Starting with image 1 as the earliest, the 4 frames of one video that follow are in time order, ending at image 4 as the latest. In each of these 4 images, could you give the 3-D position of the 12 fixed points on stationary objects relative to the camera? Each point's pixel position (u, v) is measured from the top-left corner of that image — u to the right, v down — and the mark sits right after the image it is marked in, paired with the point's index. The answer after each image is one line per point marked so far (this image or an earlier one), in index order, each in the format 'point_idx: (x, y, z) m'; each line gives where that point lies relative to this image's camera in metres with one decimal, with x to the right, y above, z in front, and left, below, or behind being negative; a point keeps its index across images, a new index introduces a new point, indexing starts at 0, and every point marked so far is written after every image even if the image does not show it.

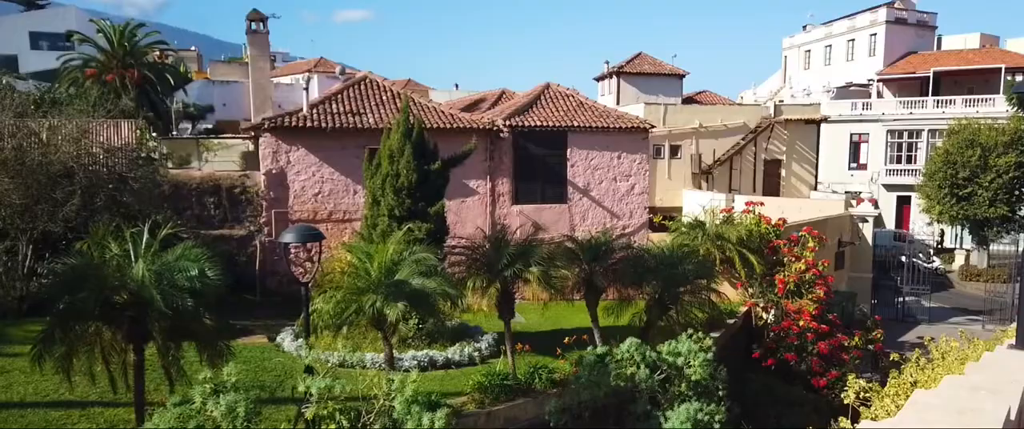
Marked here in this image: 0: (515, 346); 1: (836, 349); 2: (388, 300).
0: (-0.1, -2.4, +13.9) m
1: (+7.2, -2.9, +16.6) m
2: (-1.5, -1.0, +9.1) m
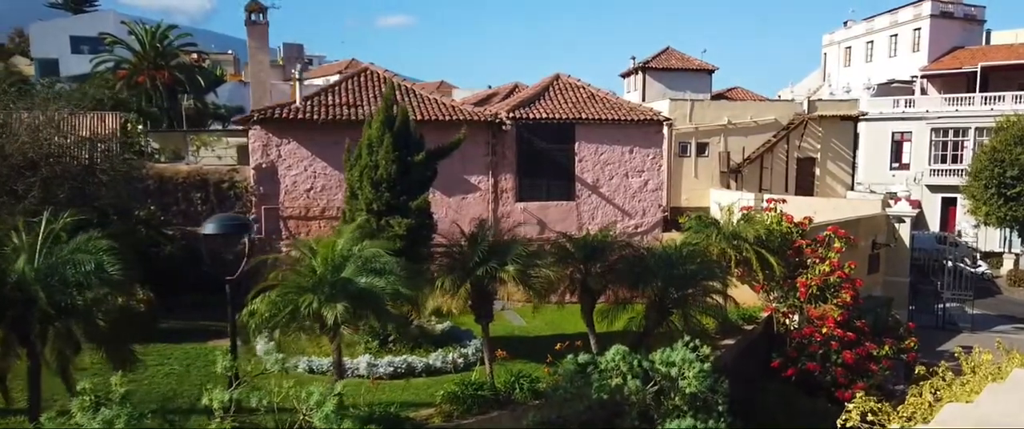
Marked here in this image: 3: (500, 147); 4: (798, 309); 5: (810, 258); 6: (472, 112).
0: (-0.3, -2.3, +12.8) m
1: (+7.1, -2.9, +15.1) m
2: (-2.0, -0.9, +8.1) m
3: (-0.3, +1.7, +19.1) m
4: (+6.2, -2.0, +16.3) m
5: (+6.6, -0.9, +16.6) m
6: (-1.0, +2.5, +18.7) m
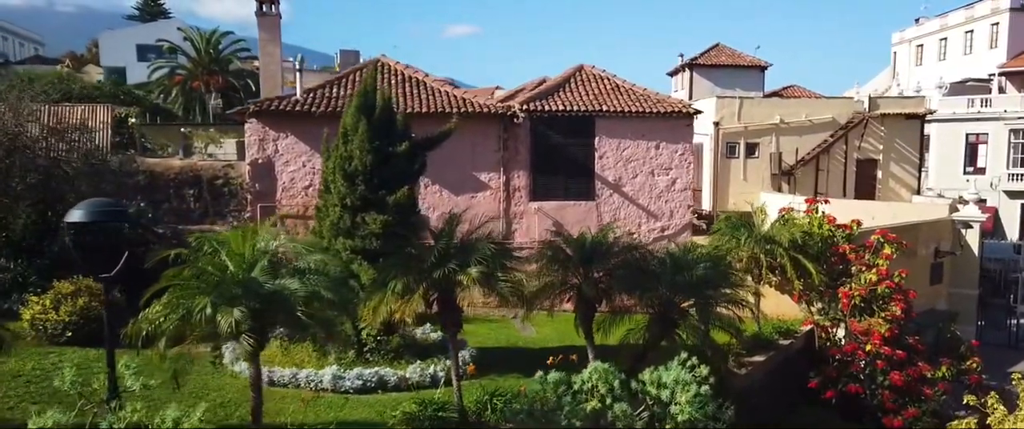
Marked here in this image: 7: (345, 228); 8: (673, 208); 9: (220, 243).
0: (-0.6, -2.3, +11.4) m
1: (+7.0, -2.9, +13.1) m
2: (-2.6, -0.8, +6.8) m
3: (0.0, +1.7, +17.7) m
4: (+6.2, -2.1, +14.4) m
5: (+6.6, -1.0, +14.7) m
6: (-0.7, +2.5, +17.4) m
7: (-2.6, -0.2, +11.9) m
8: (+4.0, +0.2, +18.6) m
9: (-2.8, -0.3, +7.5) m
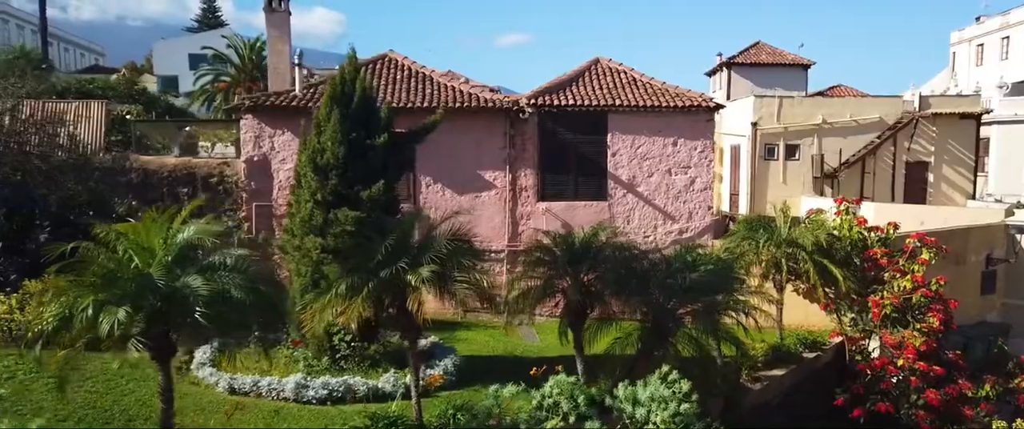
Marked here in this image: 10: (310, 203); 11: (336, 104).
0: (-0.9, -2.2, +10.4) m
1: (+6.8, -2.9, +11.7) m
2: (-3.1, -0.7, +6.1) m
3: (+0.1, +1.7, +16.7) m
4: (+6.1, -2.1, +13.0) m
5: (+6.6, -1.0, +13.3) m
6: (-0.6, +2.5, +16.5) m
7: (-2.9, -0.2, +11.1) m
8: (+4.2, +0.1, +17.4) m
9: (-3.4, -0.2, +6.8) m
10: (-3.0, +0.2, +11.2) m
11: (-2.6, +1.6, +11.0) m
